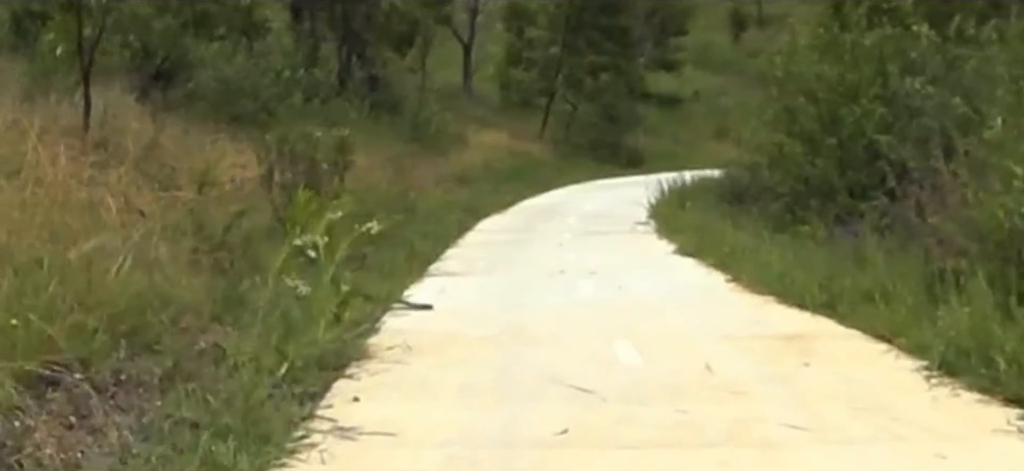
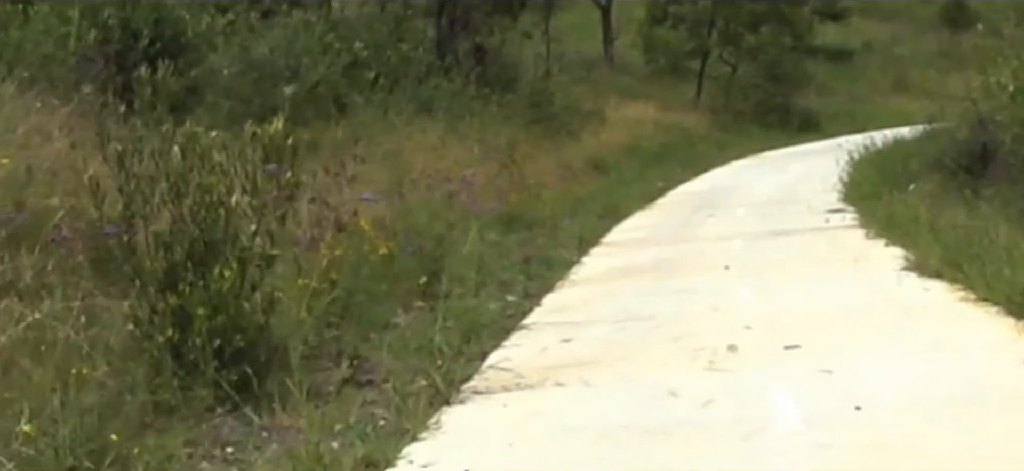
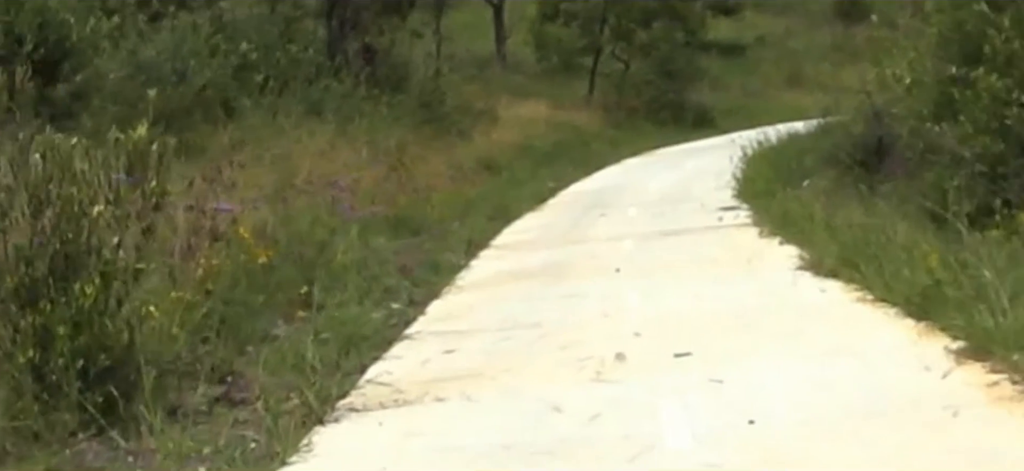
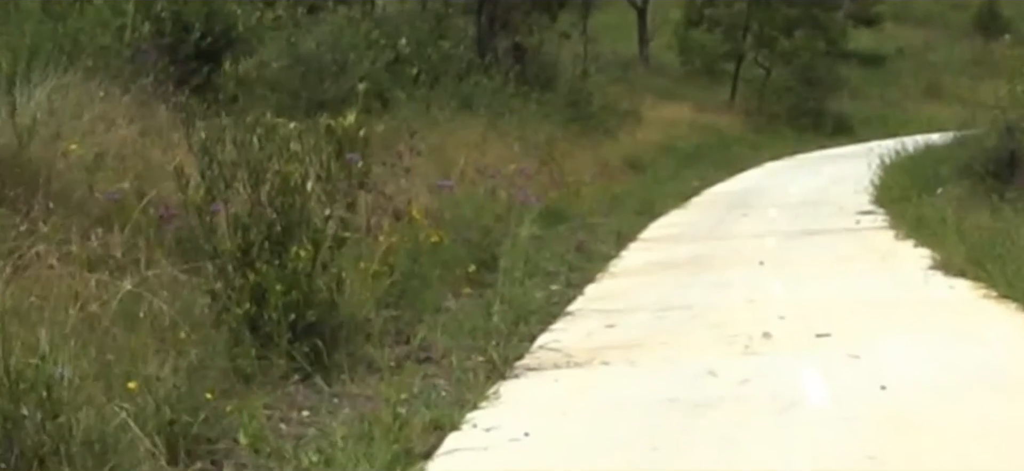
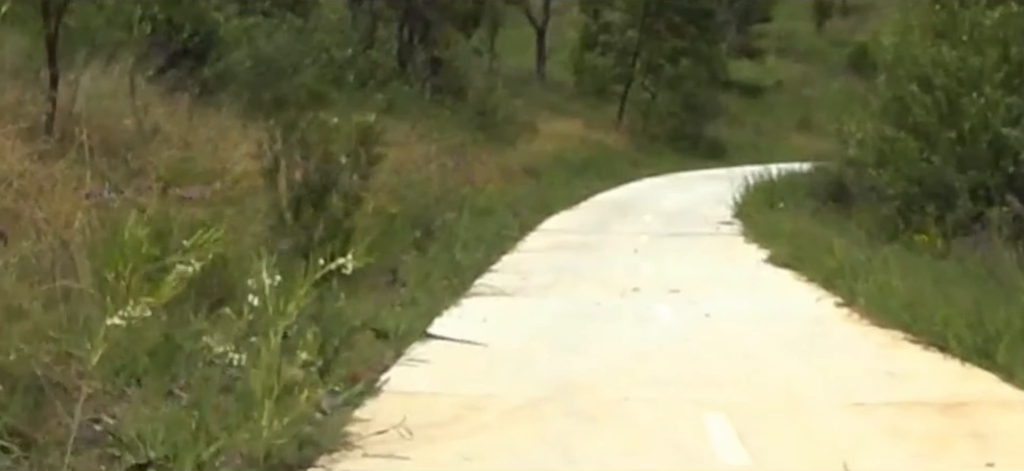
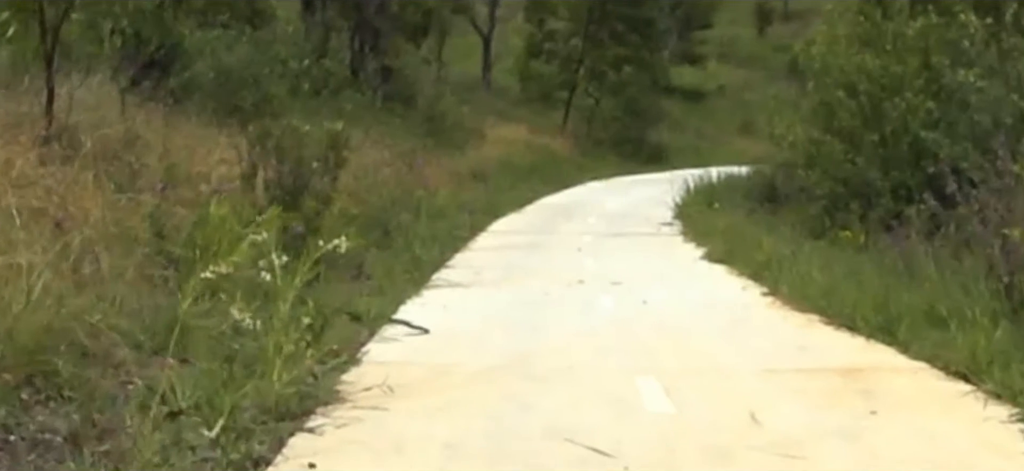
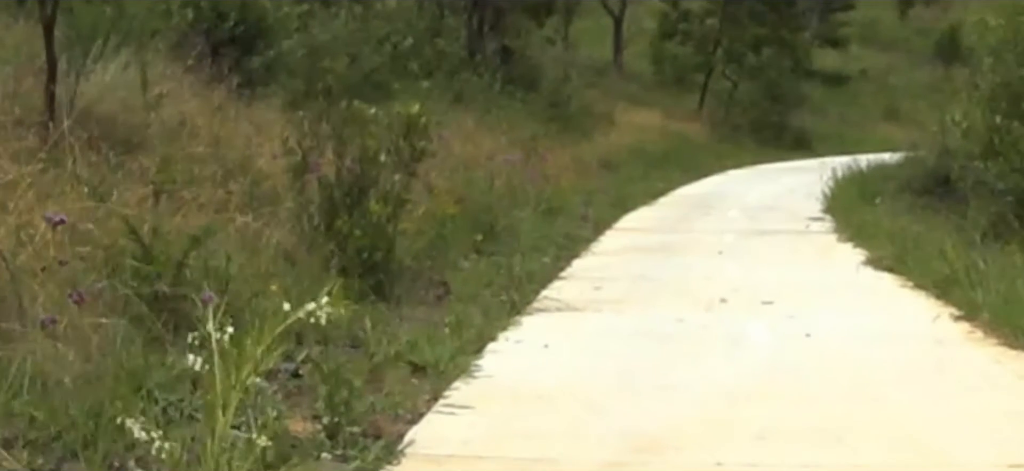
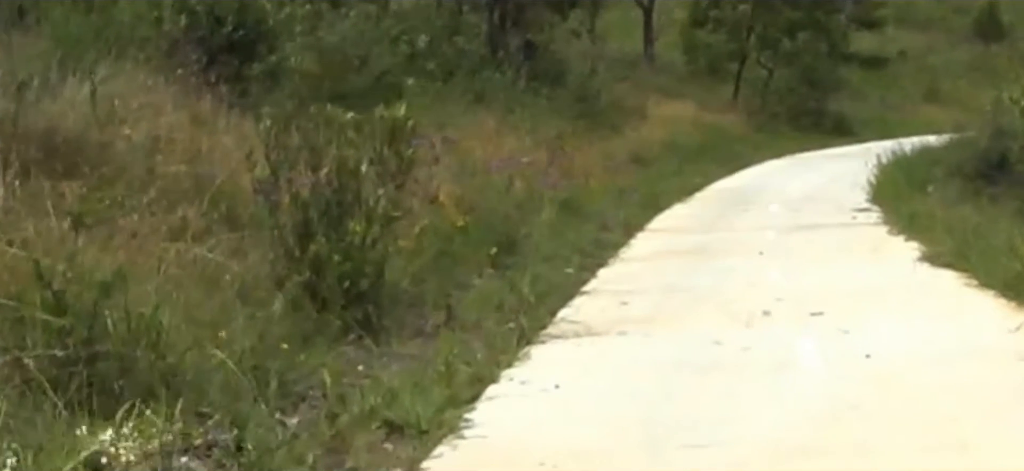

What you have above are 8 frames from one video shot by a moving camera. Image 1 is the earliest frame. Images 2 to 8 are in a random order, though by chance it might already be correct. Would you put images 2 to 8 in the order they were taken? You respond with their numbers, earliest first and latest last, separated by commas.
6, 5, 7, 8, 4, 2, 3
